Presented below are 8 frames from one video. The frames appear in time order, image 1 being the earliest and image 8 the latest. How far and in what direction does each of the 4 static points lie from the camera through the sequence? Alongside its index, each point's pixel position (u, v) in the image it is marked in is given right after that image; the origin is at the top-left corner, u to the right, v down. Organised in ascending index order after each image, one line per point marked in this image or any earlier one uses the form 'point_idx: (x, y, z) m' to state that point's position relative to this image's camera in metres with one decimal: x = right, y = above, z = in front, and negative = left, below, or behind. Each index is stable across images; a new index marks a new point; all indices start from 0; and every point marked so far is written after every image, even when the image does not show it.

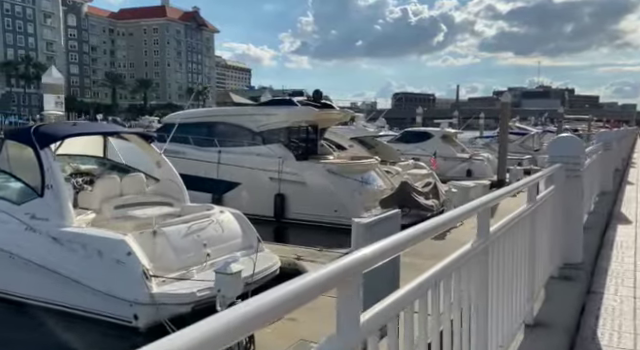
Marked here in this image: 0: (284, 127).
0: (-1.0, +1.4, +17.4) m
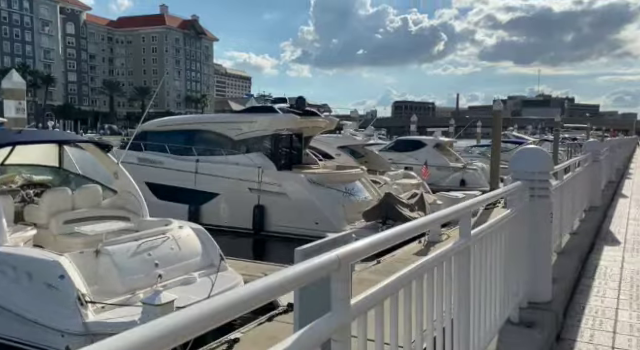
0: (-1.5, +1.1, +16.7) m
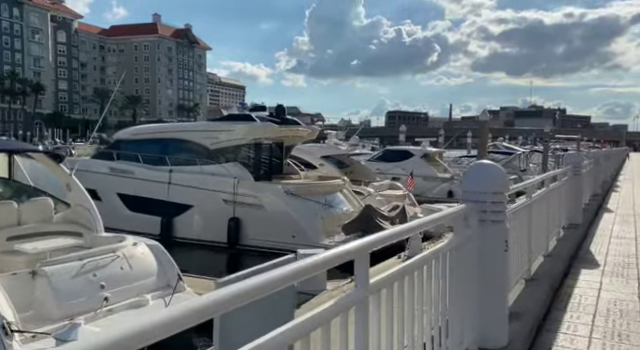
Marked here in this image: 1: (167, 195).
0: (-2.0, +0.8, +16.2) m
1: (-3.9, -0.5, +15.9) m
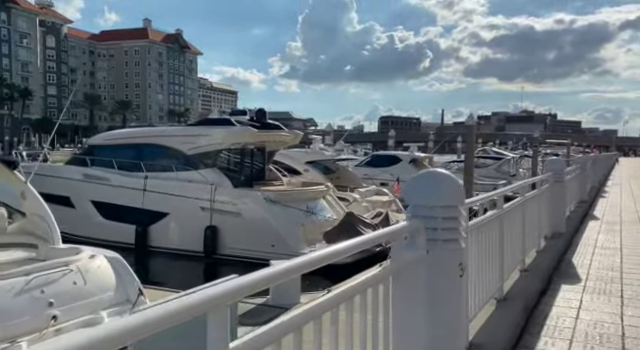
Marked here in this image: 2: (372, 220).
0: (-2.5, +0.7, +15.7) m
1: (-4.4, -0.7, +15.4) m
2: (+1.2, -1.1, +14.9) m
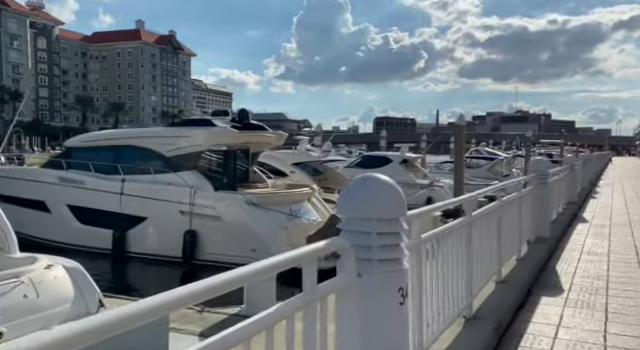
0: (-2.9, +0.6, +15.2) m
1: (-4.8, -0.7, +14.9) m
2: (+0.8, -1.1, +14.5) m
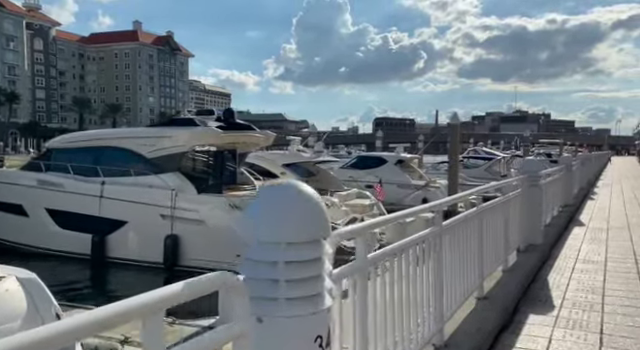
0: (-3.2, +0.6, +14.7) m
1: (-5.1, -0.8, +14.4) m
2: (+0.6, -1.2, +14.0) m
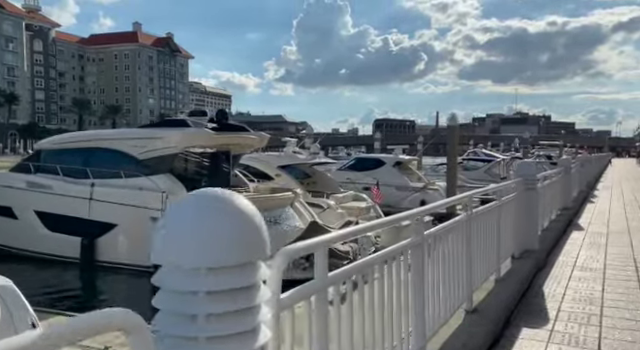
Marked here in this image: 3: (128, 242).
0: (-3.4, +0.5, +14.4) m
1: (-5.3, -0.8, +14.1) m
2: (+0.4, -1.2, +13.7) m
3: (-4.3, -1.5, +13.8) m
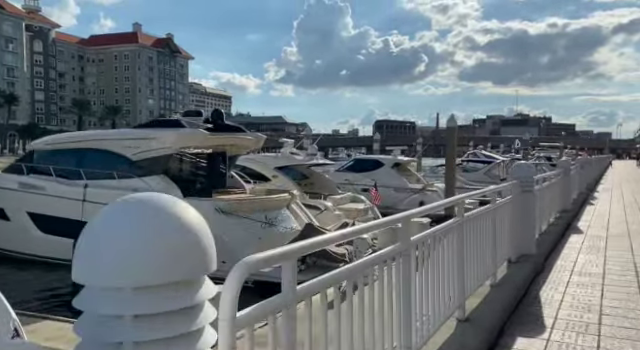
0: (-3.5, +0.5, +14.2) m
1: (-5.4, -0.9, +13.9) m
2: (+0.3, -1.2, +13.5) m
3: (-4.4, -1.5, +13.6) m
